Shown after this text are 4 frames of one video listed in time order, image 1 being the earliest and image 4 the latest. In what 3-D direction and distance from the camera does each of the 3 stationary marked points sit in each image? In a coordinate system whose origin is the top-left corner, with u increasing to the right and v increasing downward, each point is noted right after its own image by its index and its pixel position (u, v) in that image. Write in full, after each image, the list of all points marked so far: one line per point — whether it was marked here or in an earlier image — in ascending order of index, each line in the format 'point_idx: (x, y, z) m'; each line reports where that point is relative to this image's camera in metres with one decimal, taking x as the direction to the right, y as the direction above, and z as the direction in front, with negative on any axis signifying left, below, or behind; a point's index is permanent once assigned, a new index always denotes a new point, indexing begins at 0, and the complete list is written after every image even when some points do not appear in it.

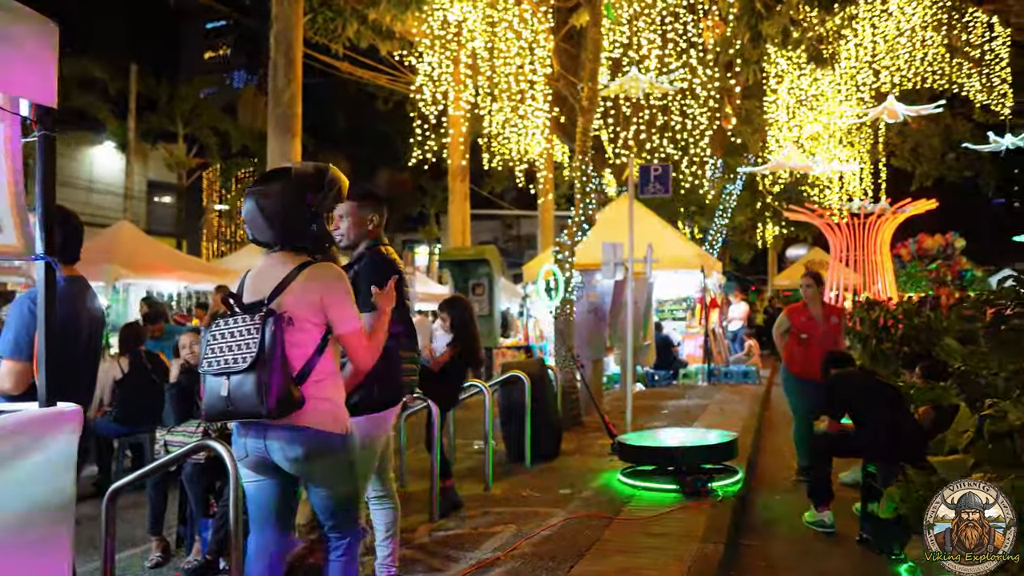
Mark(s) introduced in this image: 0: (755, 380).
0: (+4.2, -1.6, +15.0) m
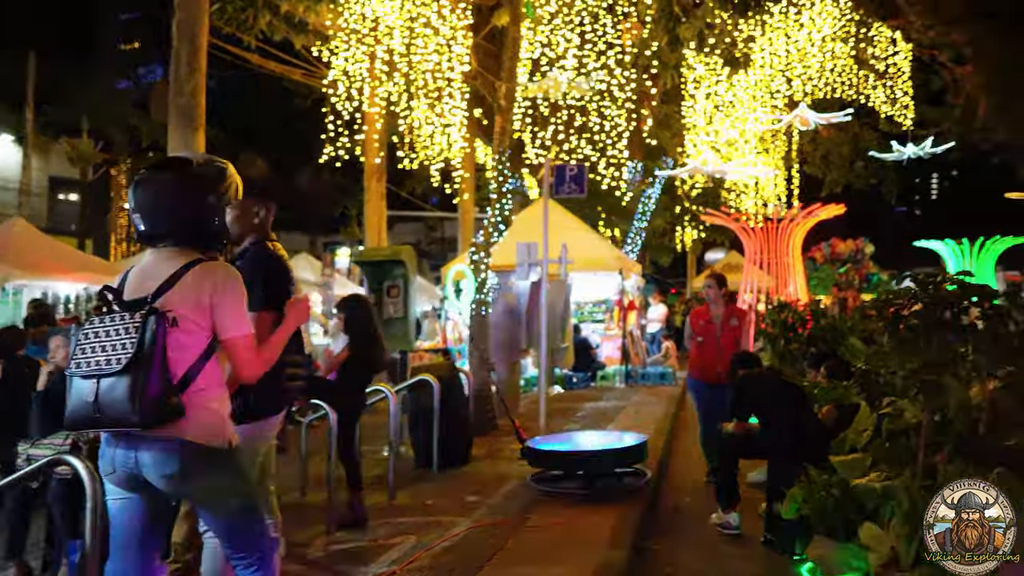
0: (+2.8, -1.7, +15.2) m
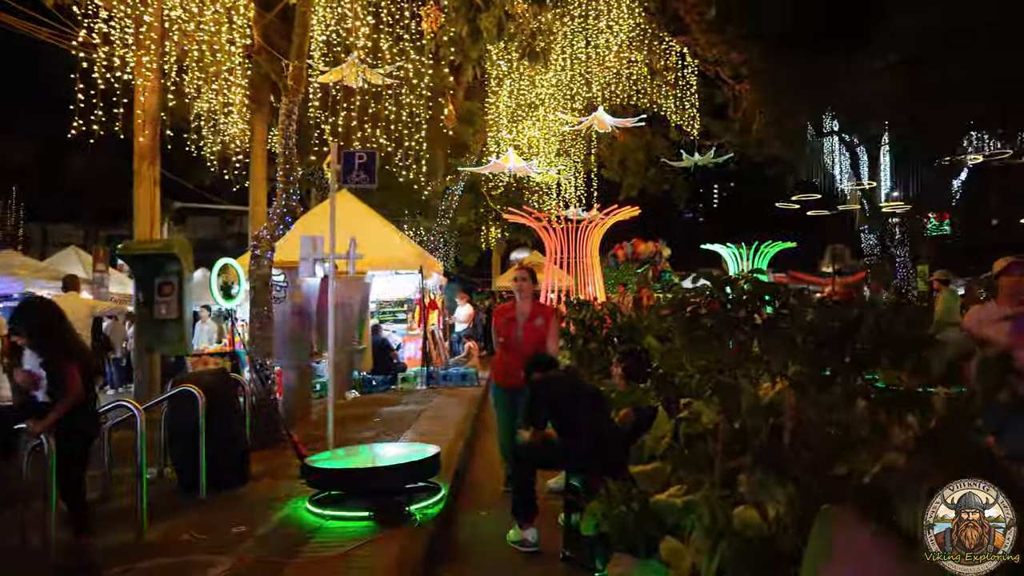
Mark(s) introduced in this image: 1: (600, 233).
0: (-0.7, -1.7, +15.1) m
1: (+1.4, +0.9, +13.8) m
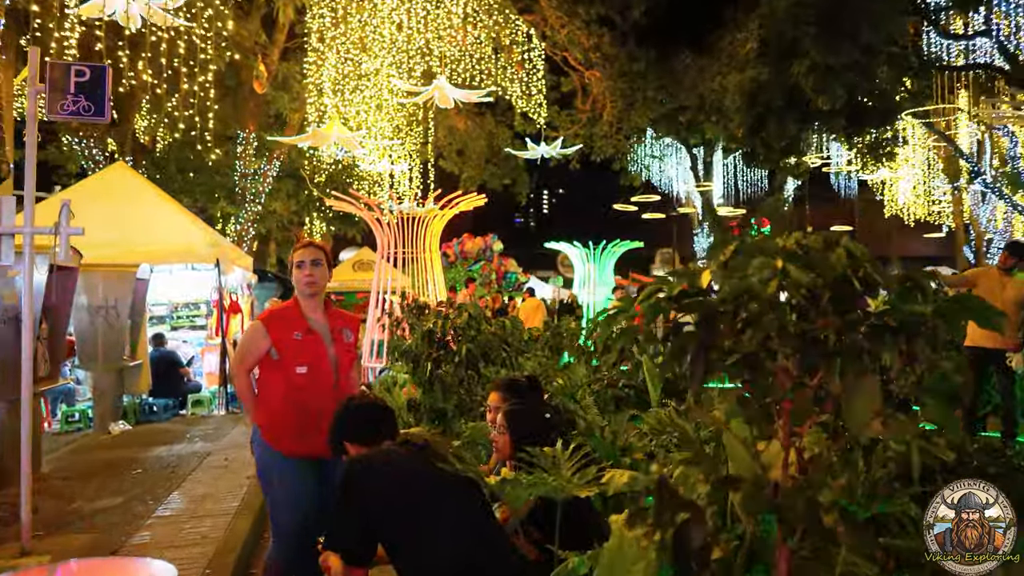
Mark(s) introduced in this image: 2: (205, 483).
0: (-3.4, -1.7, +13.1) m
1: (-1.0, +0.9, +12.2) m
2: (-2.4, -1.4, +6.8) m
